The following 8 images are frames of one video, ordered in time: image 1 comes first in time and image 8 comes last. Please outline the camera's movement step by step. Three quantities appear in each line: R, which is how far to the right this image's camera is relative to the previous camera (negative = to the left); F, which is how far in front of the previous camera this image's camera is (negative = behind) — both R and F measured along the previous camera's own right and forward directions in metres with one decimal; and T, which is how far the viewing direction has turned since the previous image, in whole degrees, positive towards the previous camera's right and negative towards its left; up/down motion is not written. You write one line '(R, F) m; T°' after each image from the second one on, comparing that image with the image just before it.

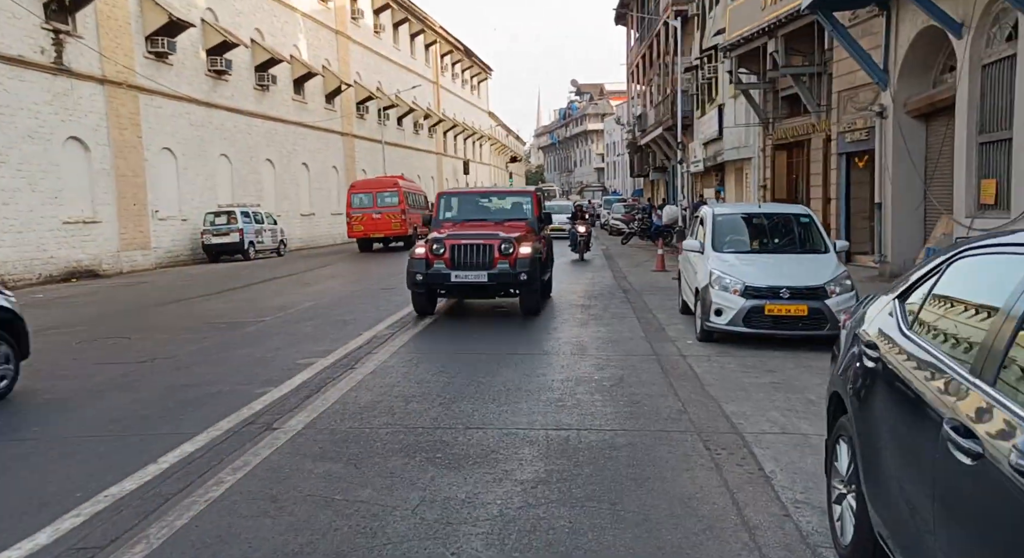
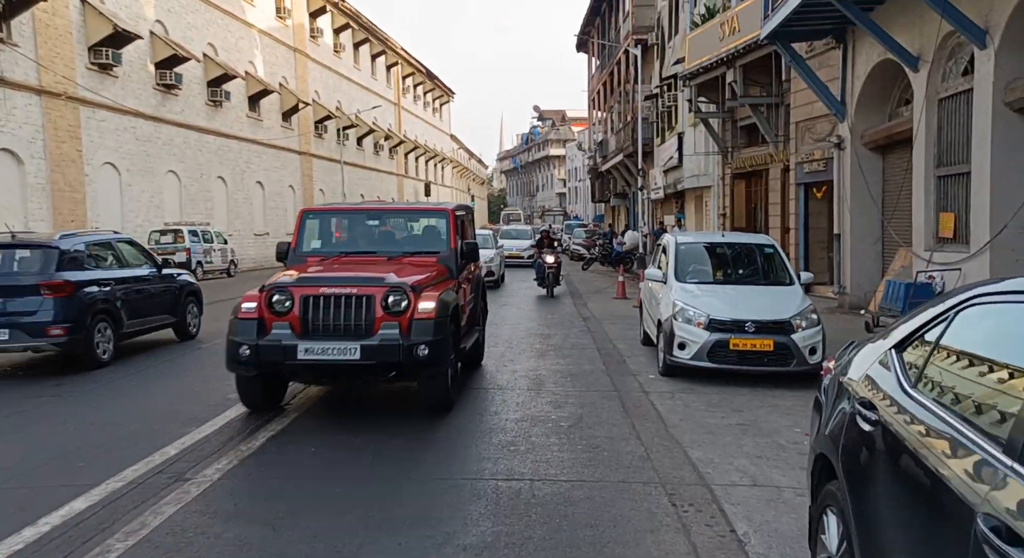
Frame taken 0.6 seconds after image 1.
(+0.1, +0.5) m; +3°
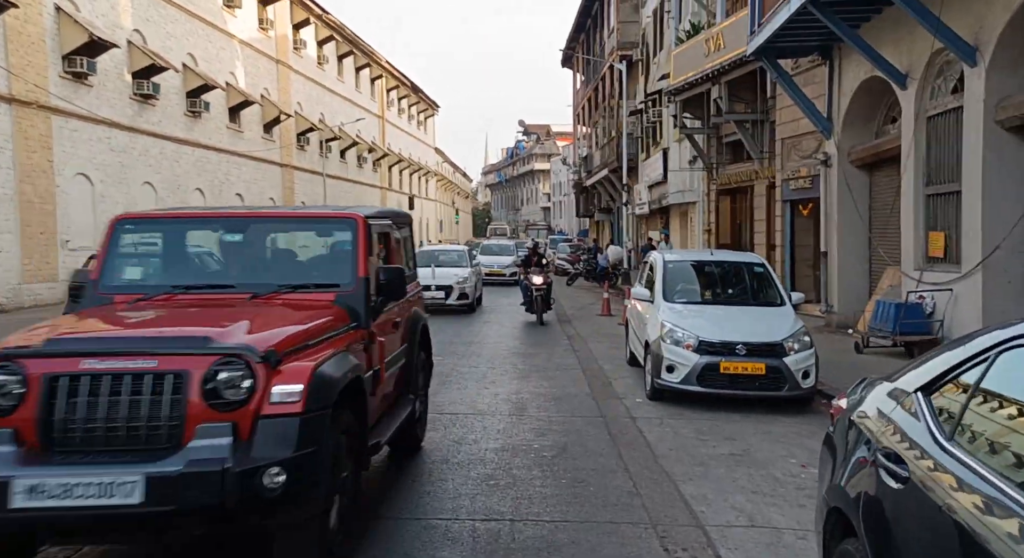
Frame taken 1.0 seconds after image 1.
(0.0, +0.3) m; +1°
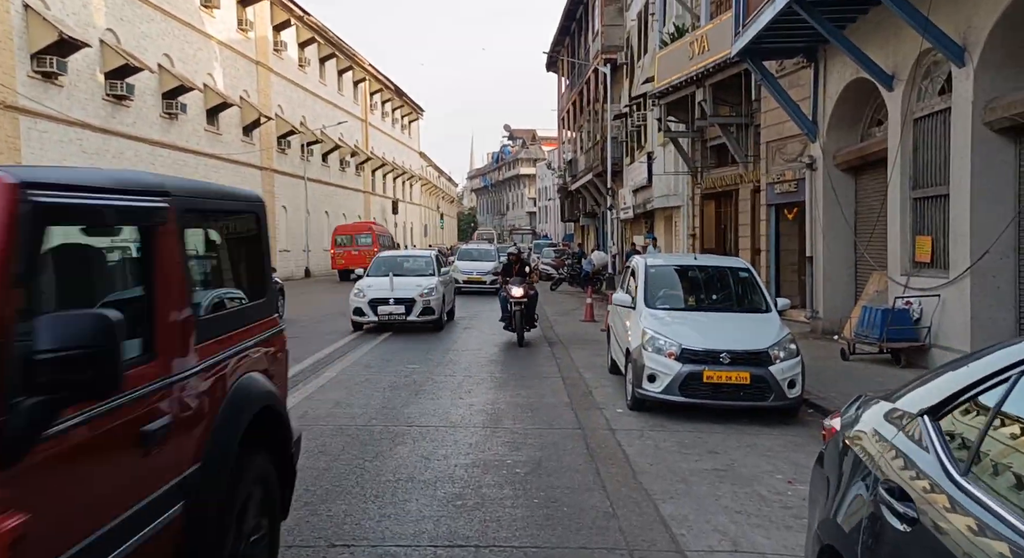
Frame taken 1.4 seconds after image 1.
(+0.1, +0.4) m; +1°
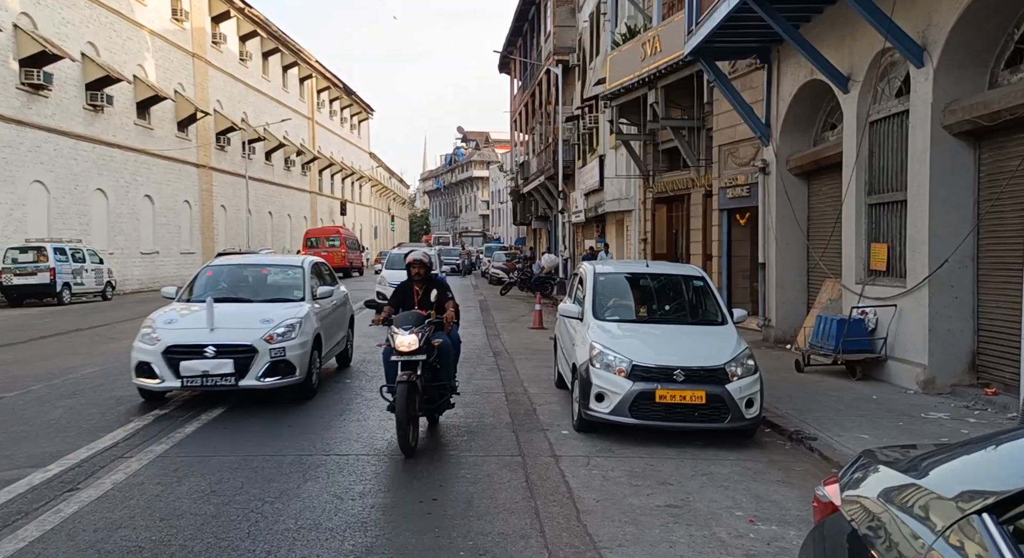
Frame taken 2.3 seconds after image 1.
(+0.2, +0.7) m; +4°
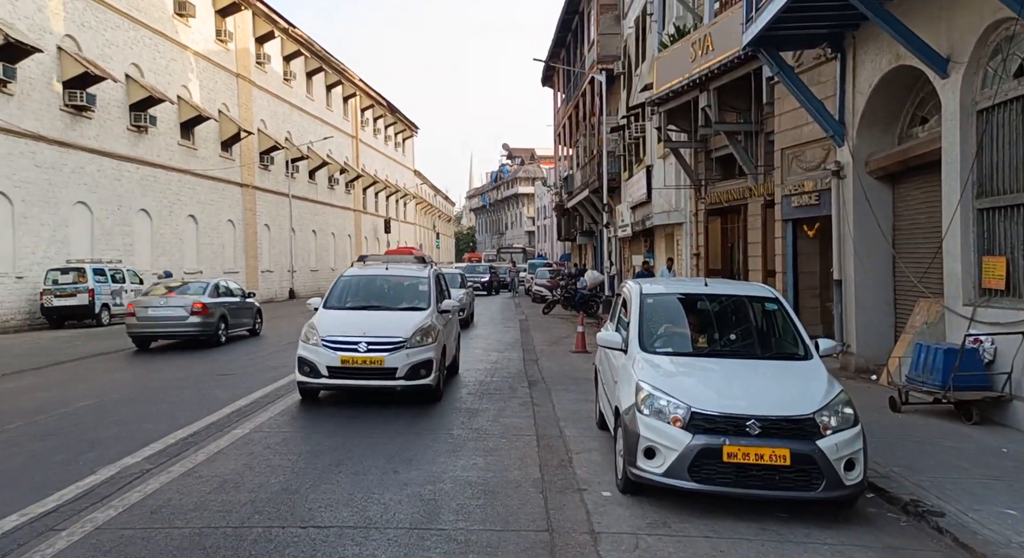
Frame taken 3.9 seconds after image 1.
(+0.2, +1.5) m; -4°
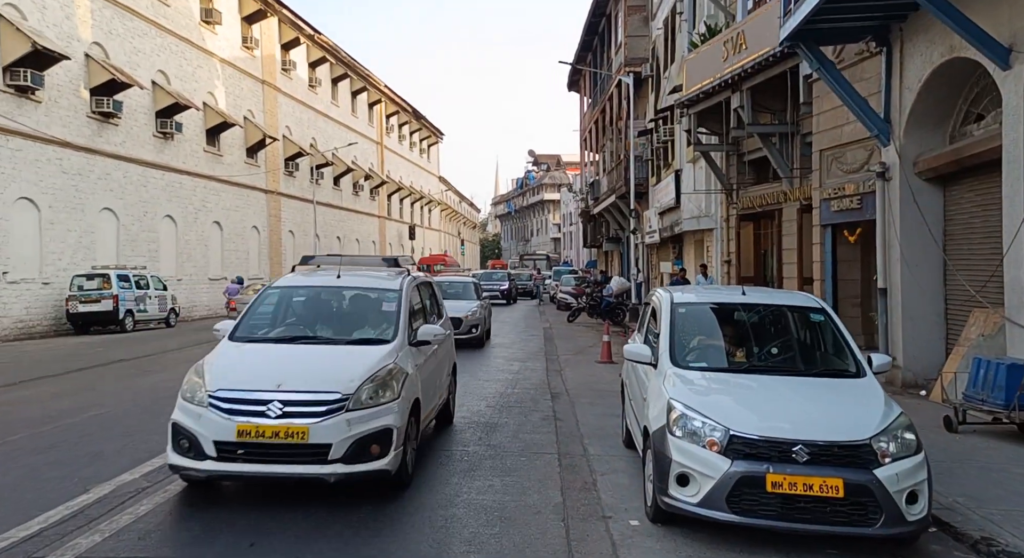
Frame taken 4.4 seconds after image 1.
(+0.1, +0.5) m; -2°
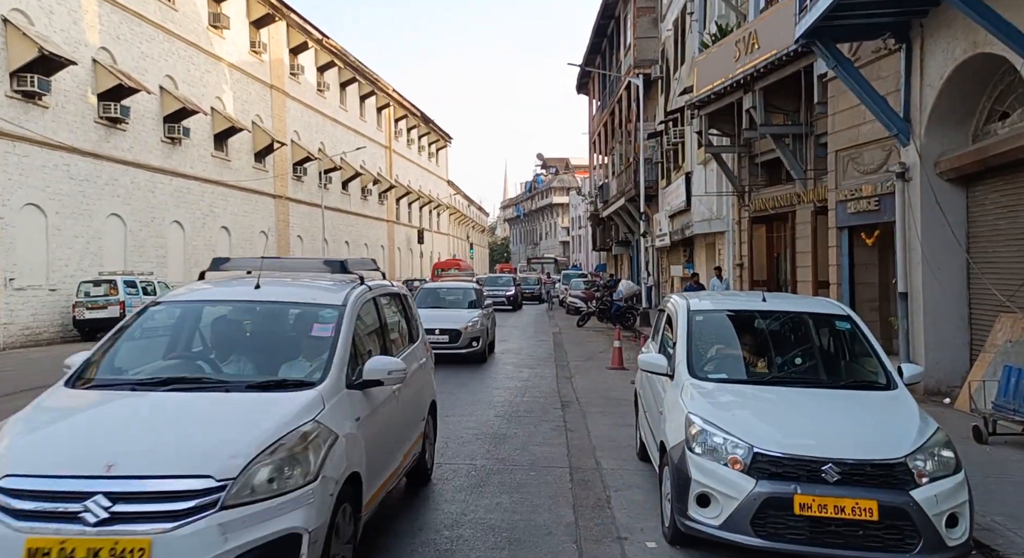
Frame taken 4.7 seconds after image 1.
(0.0, +0.3) m; -1°
